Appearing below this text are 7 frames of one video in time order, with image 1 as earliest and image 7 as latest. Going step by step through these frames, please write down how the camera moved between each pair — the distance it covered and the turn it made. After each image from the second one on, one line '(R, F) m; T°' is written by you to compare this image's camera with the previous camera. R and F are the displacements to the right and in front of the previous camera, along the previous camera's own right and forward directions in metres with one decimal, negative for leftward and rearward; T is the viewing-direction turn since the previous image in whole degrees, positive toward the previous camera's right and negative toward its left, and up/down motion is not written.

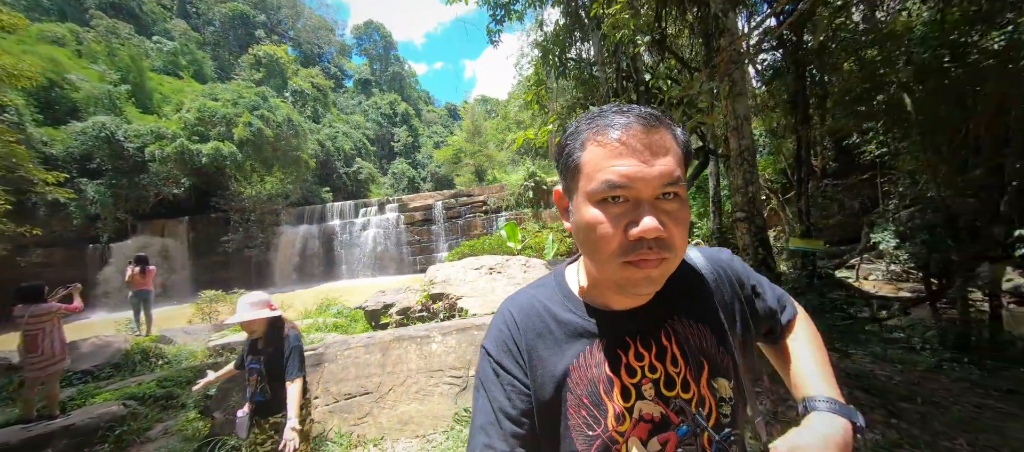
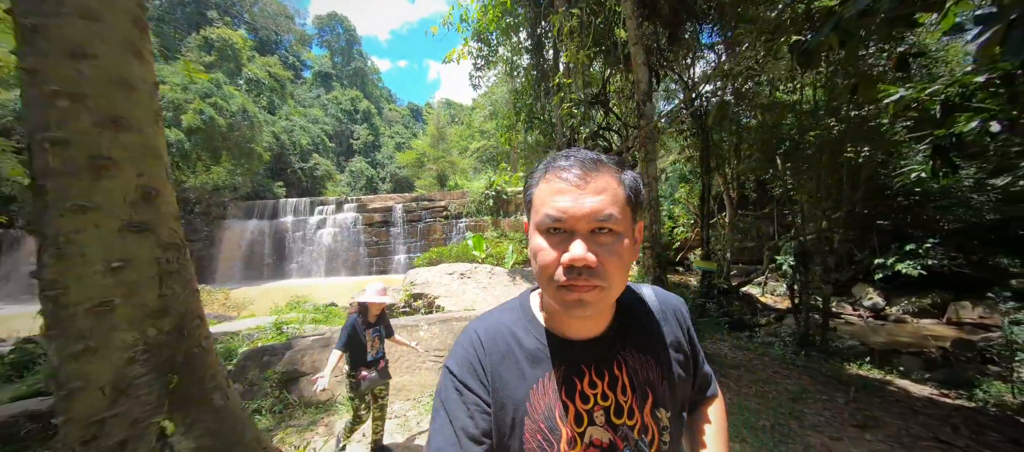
(-0.1, -0.7) m; +7°
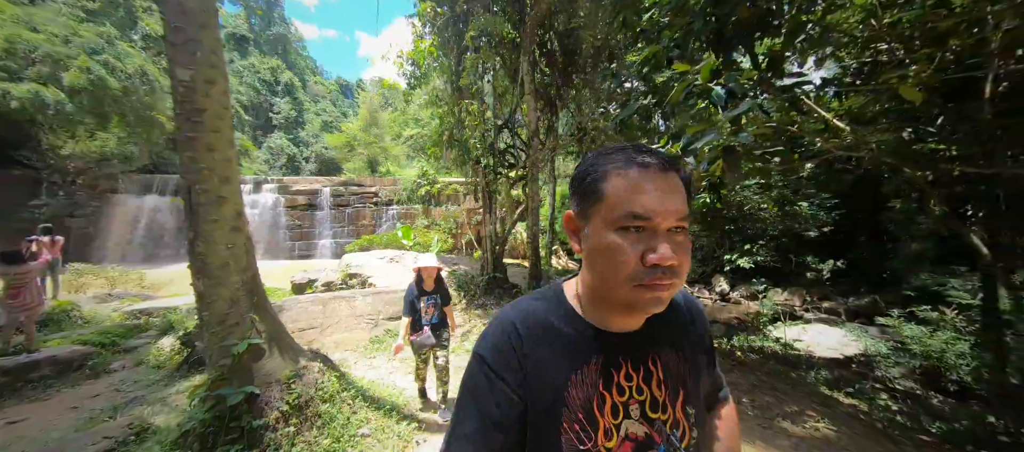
(+0.1, -1.0) m; +11°
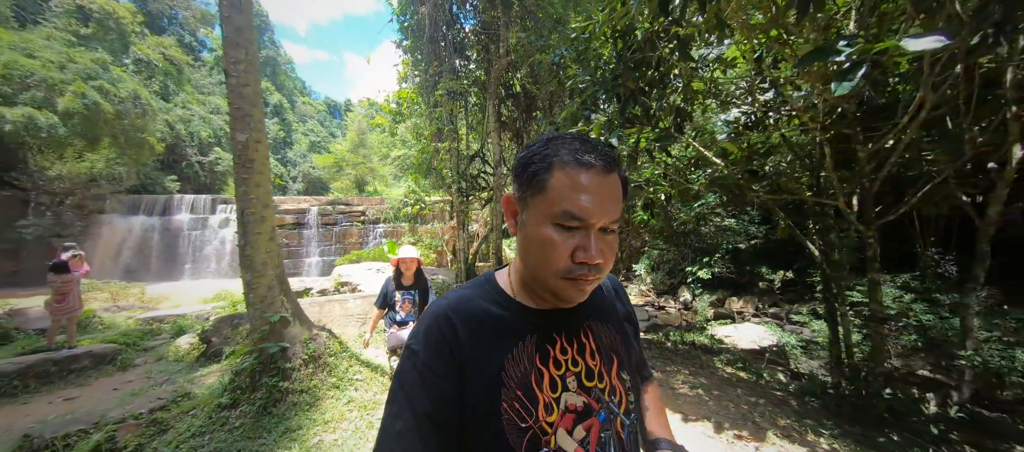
(+0.3, -0.8) m; +2°
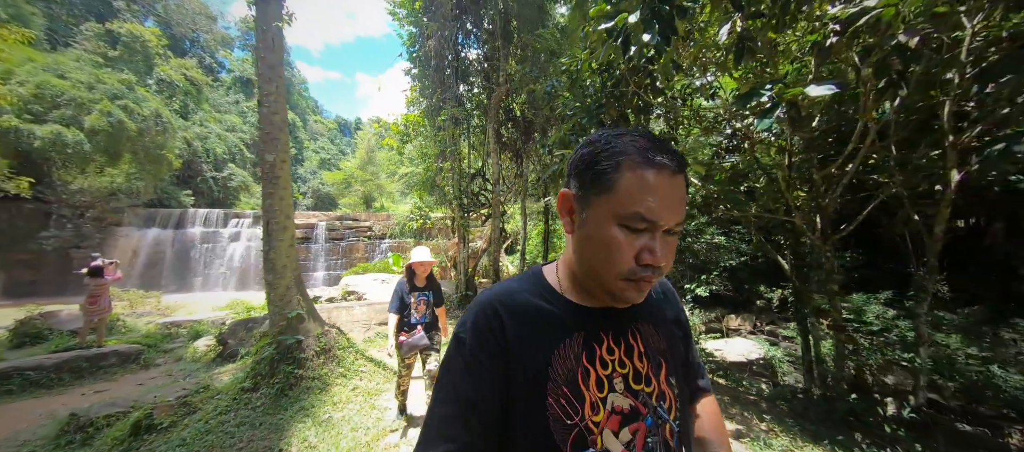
(+0.1, -0.3) m; -1°
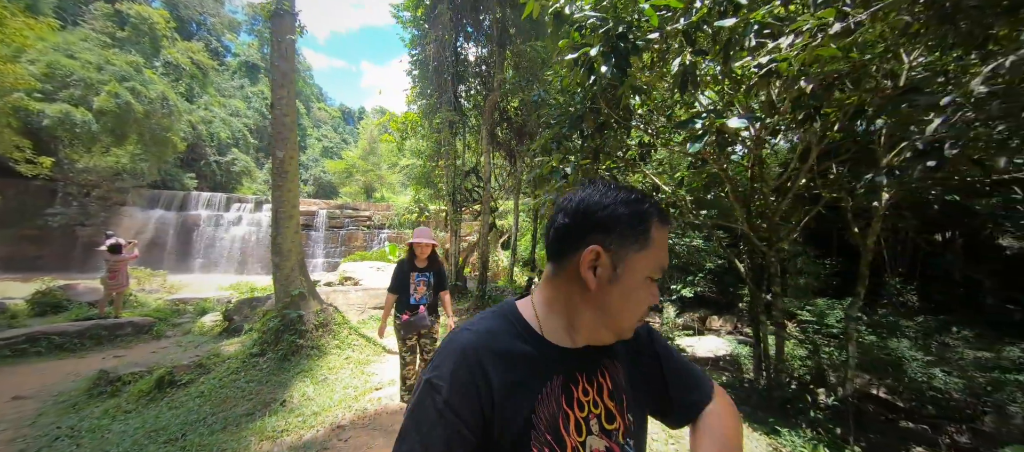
(+0.2, -0.4) m; 0°
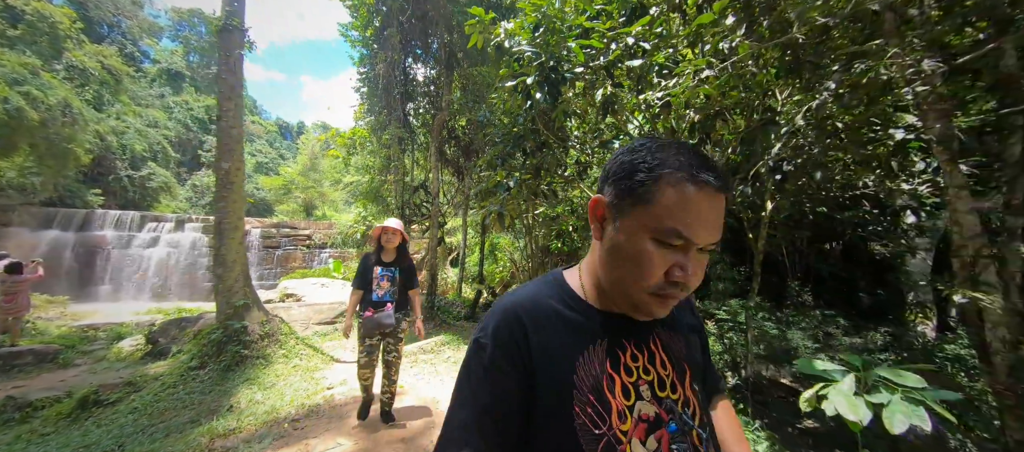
(0.0, -0.3) m; +8°
